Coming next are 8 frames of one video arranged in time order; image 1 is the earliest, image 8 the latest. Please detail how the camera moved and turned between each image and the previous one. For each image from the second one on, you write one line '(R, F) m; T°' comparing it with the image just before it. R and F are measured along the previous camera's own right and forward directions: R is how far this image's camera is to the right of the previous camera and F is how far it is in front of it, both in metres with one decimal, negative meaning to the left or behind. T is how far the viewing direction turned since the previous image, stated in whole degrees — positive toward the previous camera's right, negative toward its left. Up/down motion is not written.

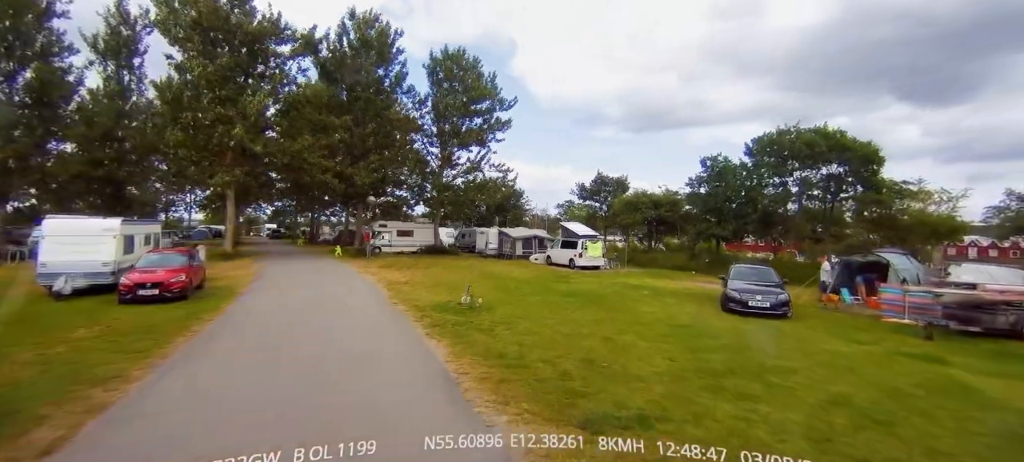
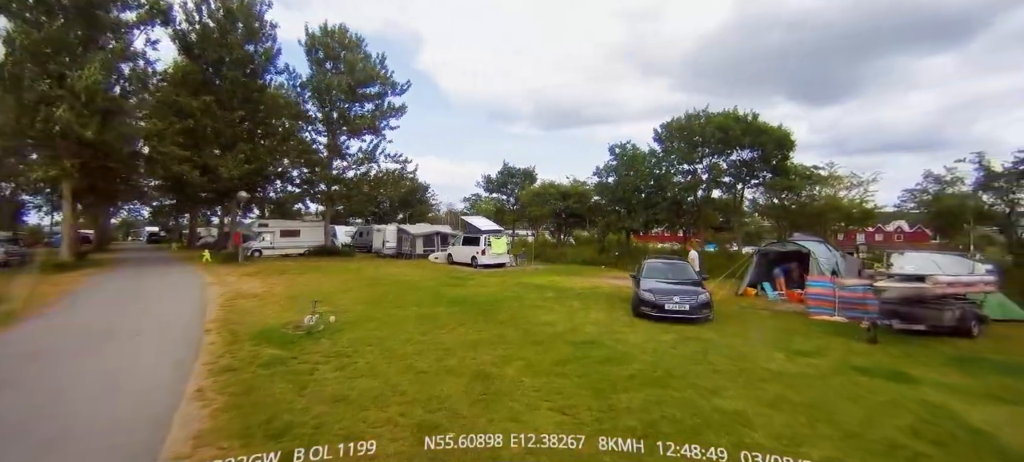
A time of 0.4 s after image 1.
(+2.0, +4.4) m; +10°
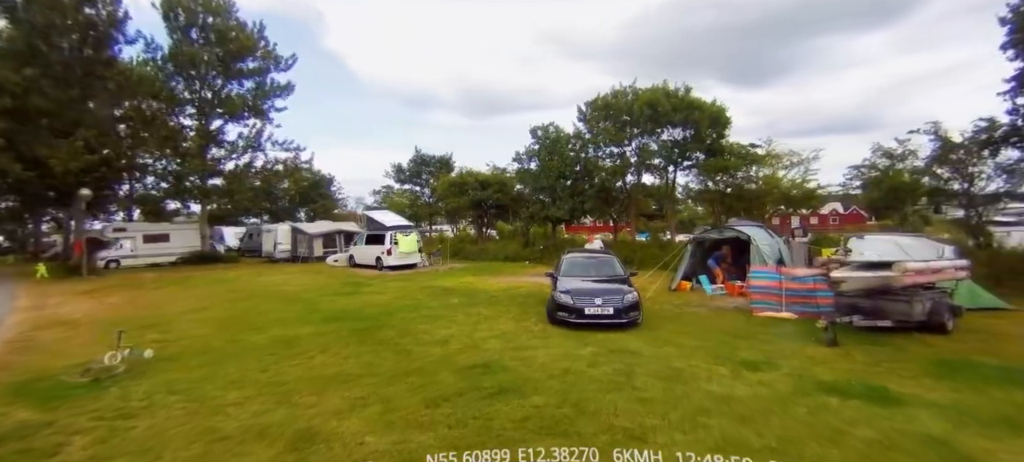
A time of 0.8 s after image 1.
(+1.4, +2.9) m; +8°
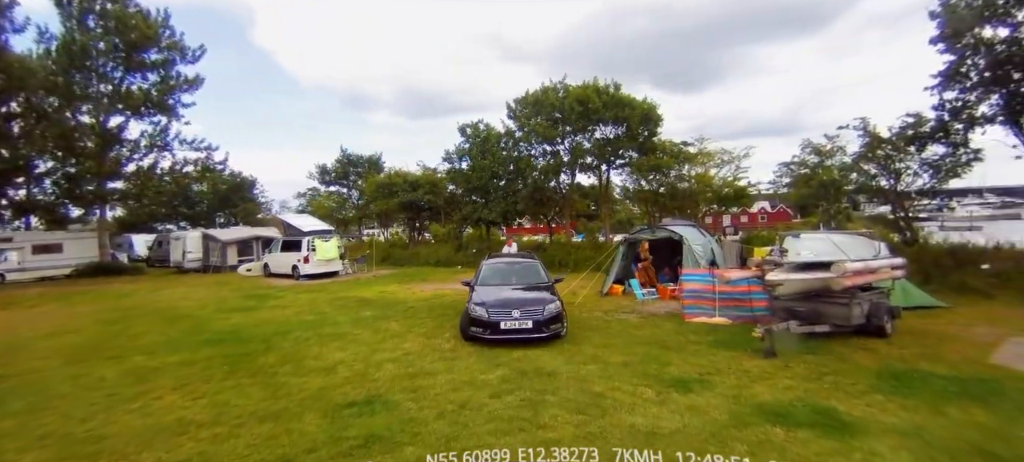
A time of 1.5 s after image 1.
(+0.9, +1.5) m; +7°
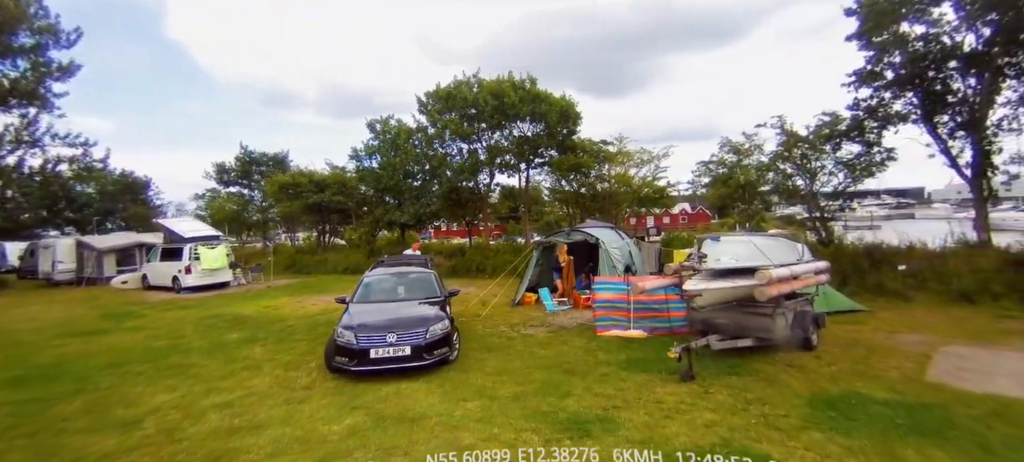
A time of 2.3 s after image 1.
(+1.0, +1.6) m; +8°
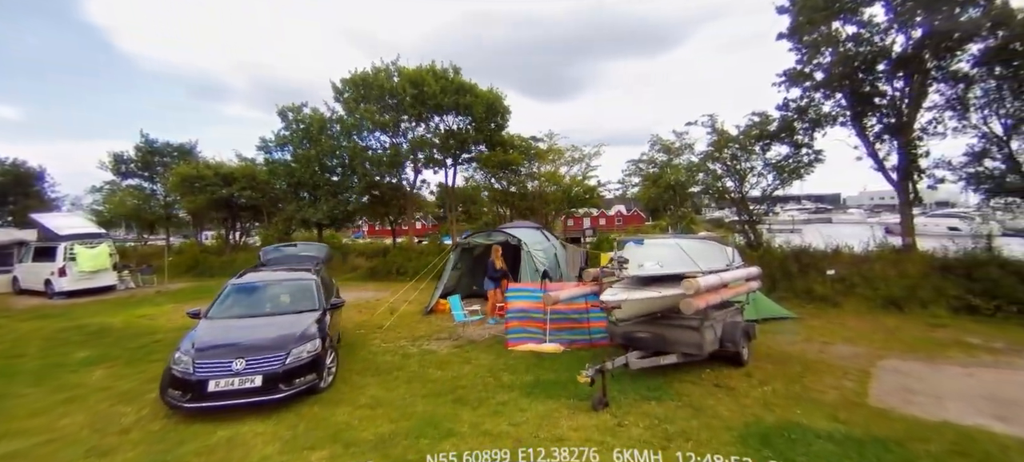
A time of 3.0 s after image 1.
(+0.8, +1.2) m; +7°
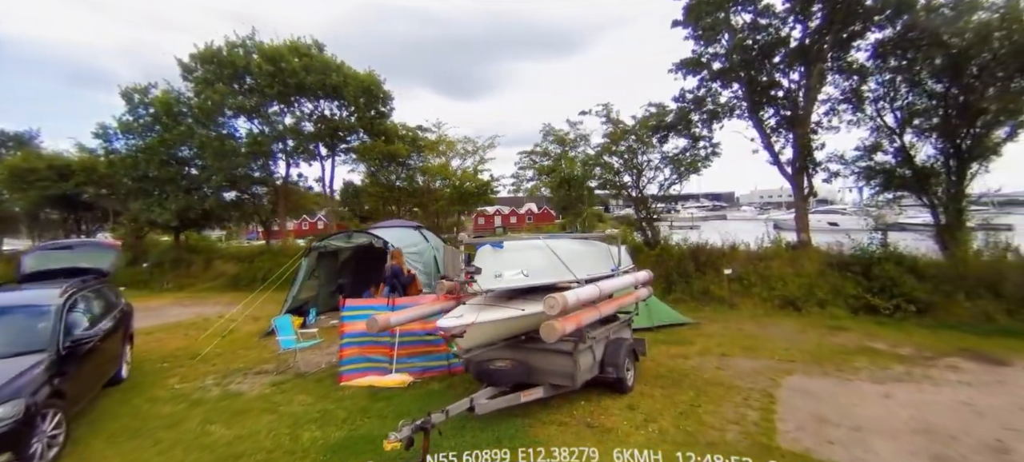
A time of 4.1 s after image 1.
(+1.1, +1.5) m; +10°
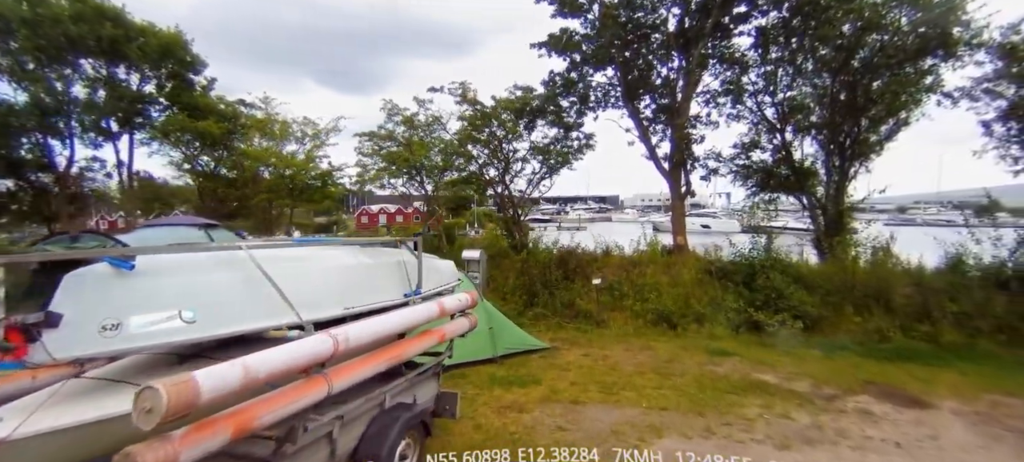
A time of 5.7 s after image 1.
(+1.2, +1.7) m; +12°
